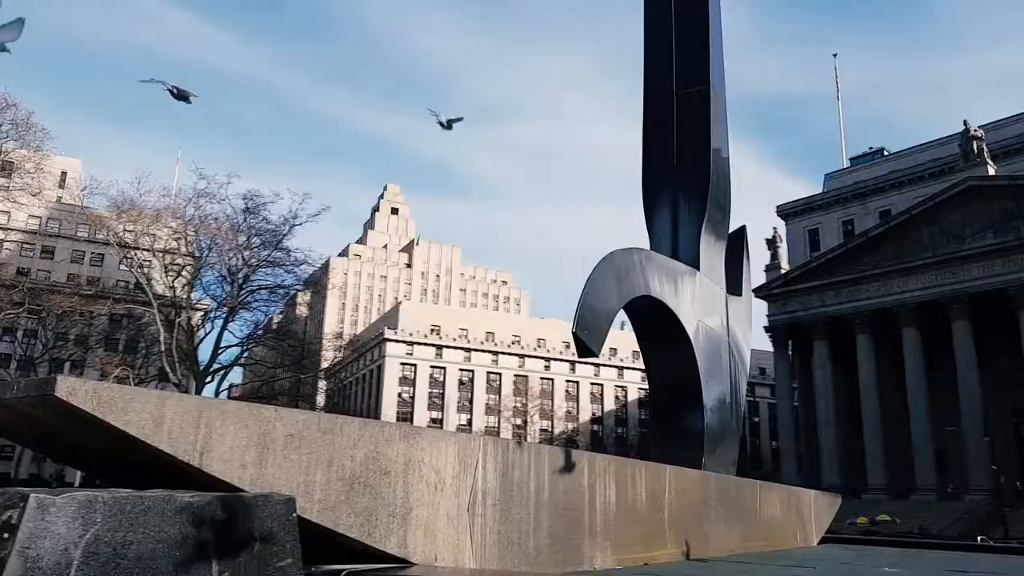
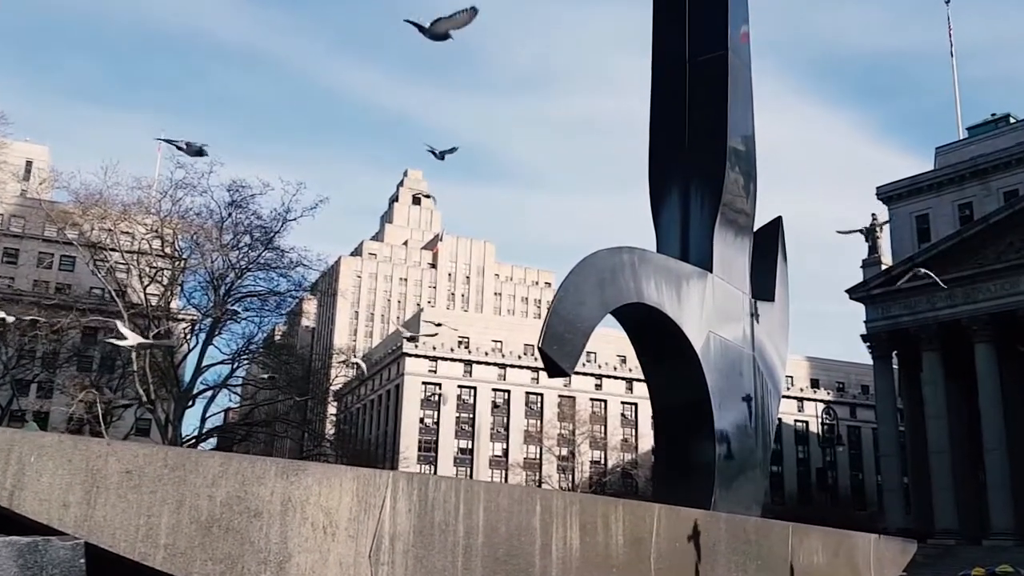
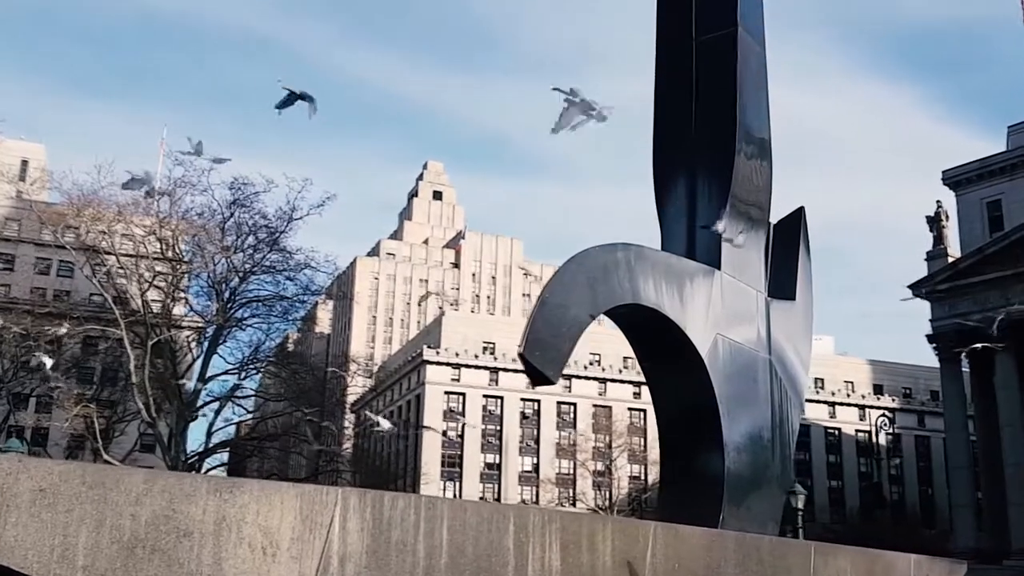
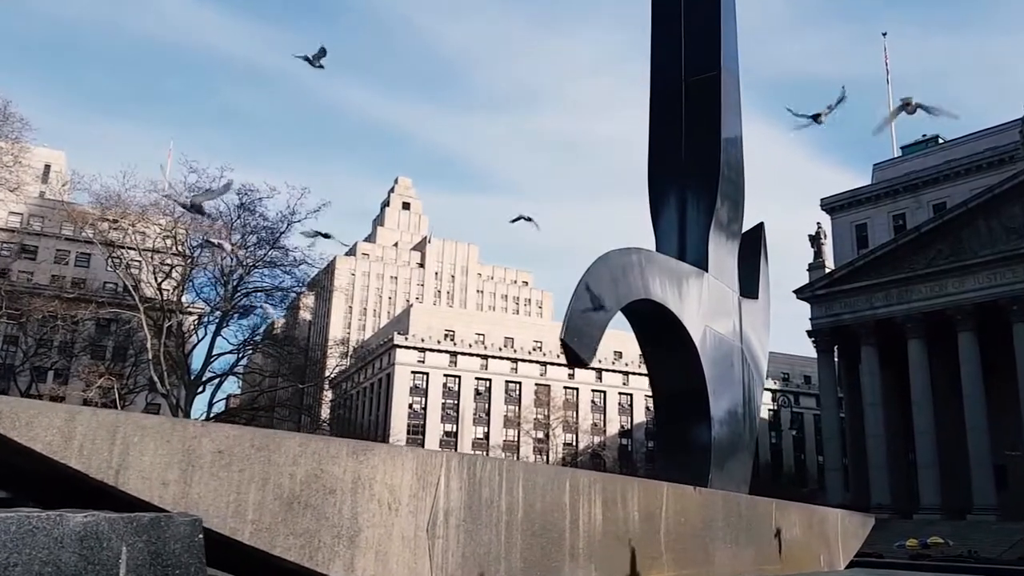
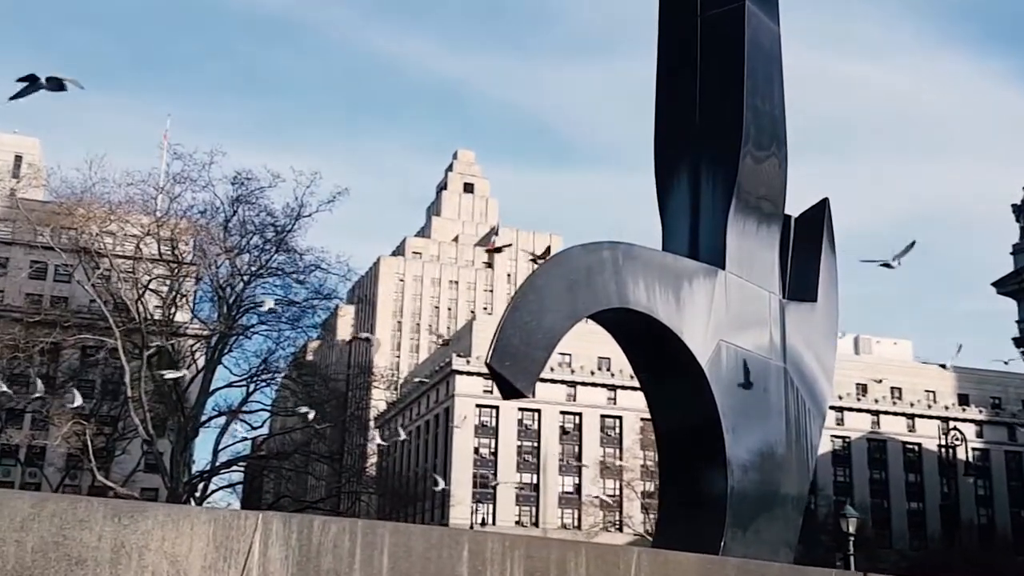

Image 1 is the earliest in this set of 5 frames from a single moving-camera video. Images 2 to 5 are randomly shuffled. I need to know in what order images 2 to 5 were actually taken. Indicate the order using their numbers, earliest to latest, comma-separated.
4, 2, 3, 5
